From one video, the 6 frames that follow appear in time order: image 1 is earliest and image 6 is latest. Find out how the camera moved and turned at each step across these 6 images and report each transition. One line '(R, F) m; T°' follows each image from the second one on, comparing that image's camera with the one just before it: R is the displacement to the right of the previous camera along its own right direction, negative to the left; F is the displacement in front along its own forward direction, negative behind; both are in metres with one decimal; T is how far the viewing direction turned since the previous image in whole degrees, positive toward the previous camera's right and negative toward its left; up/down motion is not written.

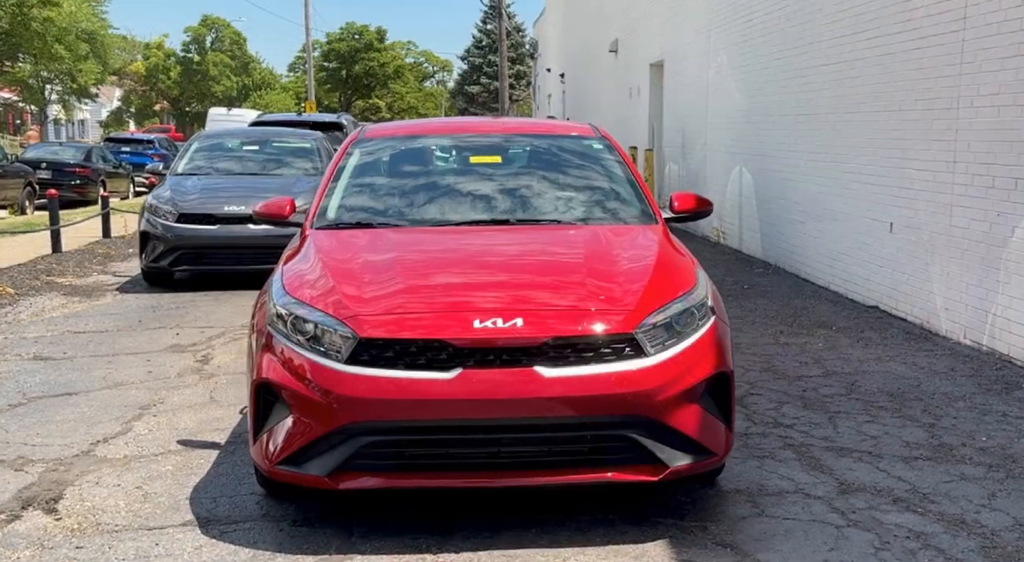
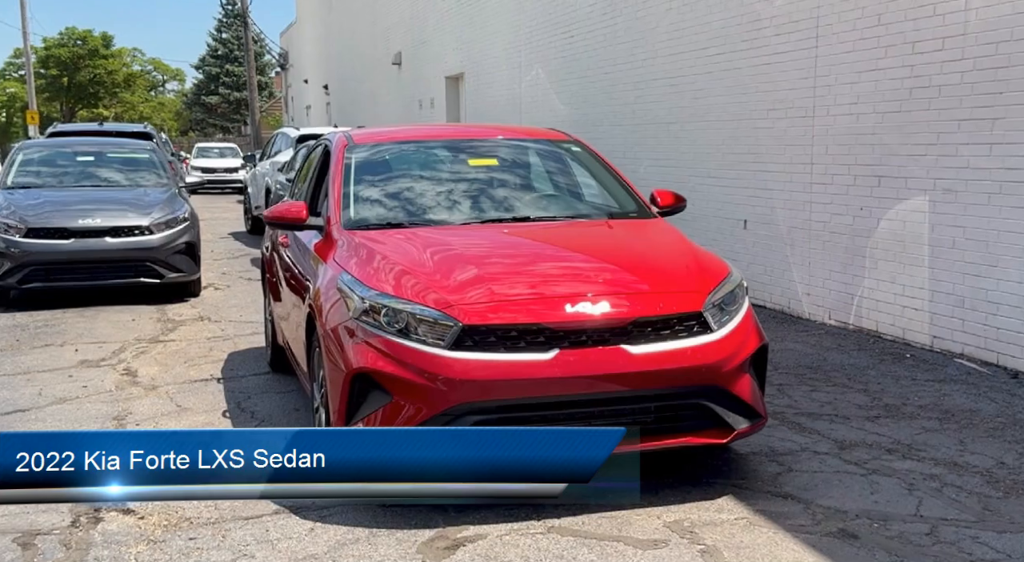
(-1.1, -0.2) m; +12°
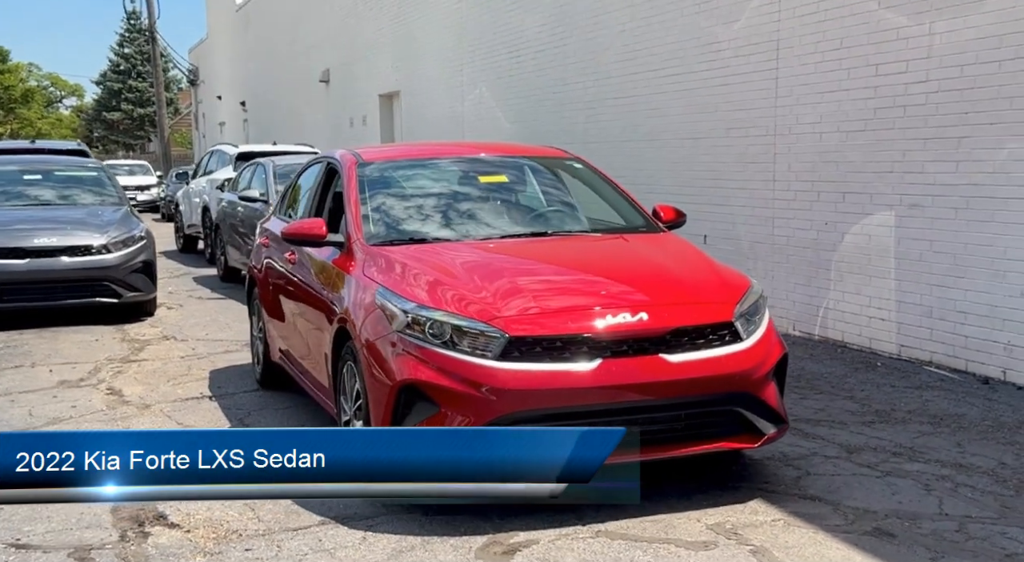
(-0.4, -0.1) m; +4°
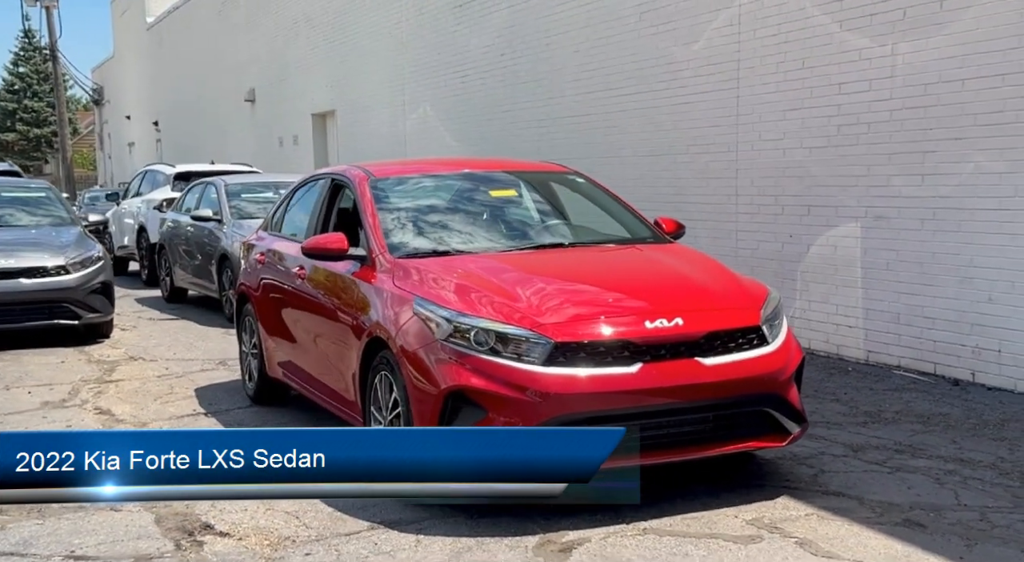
(-0.4, -0.1) m; +4°
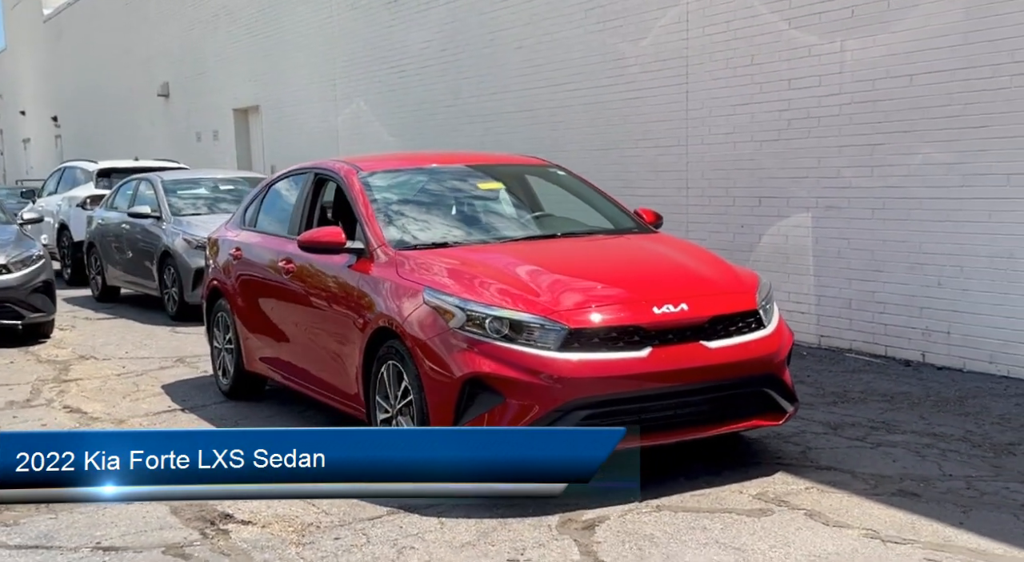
(-0.4, -0.1) m; +4°
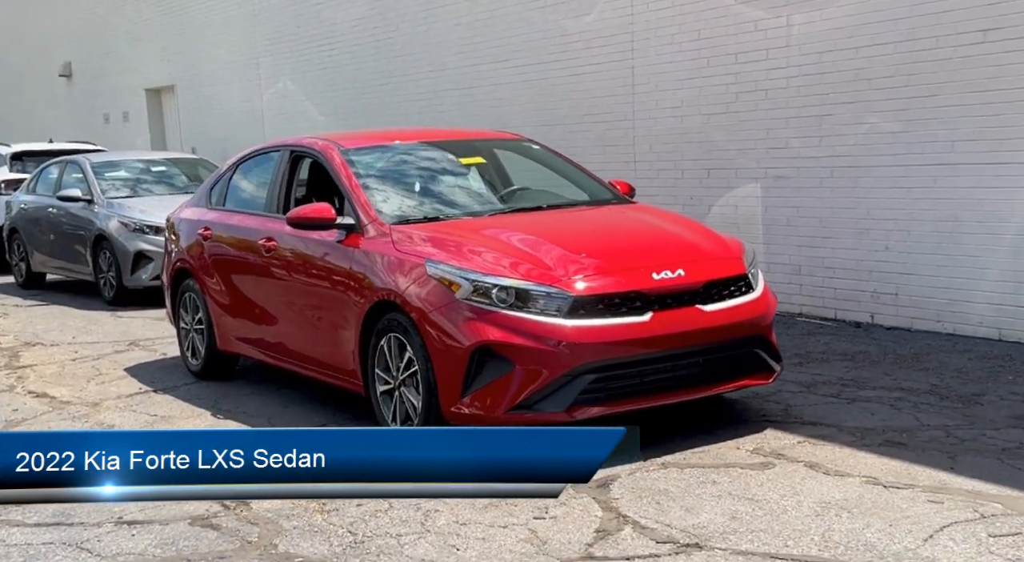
(-0.4, -0.1) m; +5°
